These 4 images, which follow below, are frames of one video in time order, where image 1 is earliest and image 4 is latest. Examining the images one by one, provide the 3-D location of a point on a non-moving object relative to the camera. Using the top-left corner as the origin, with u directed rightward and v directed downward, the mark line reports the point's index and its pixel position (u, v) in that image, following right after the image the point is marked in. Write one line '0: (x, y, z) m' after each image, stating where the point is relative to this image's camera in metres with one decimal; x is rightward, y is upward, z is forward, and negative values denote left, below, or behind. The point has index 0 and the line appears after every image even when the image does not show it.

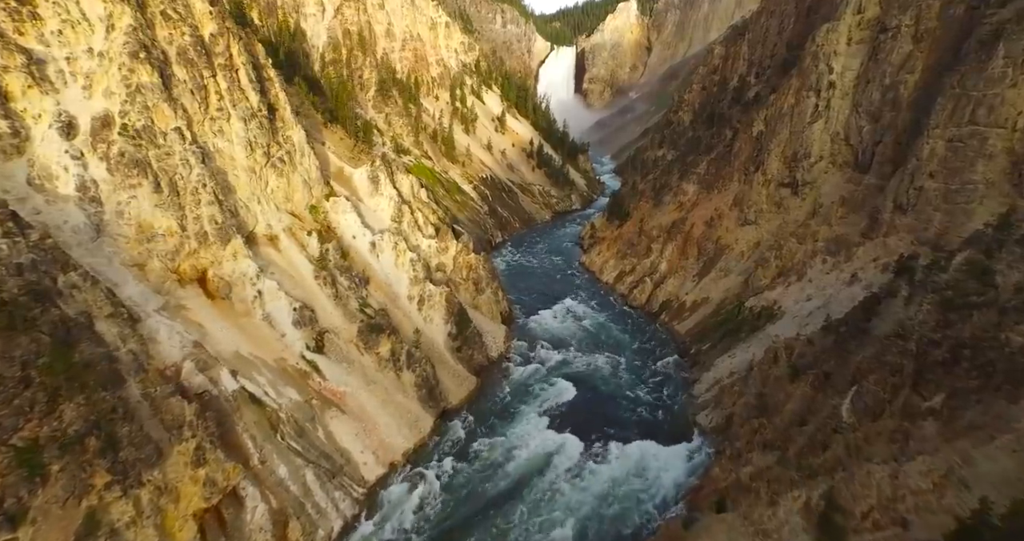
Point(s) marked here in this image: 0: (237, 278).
0: (-9.9, -0.2, +19.1) m
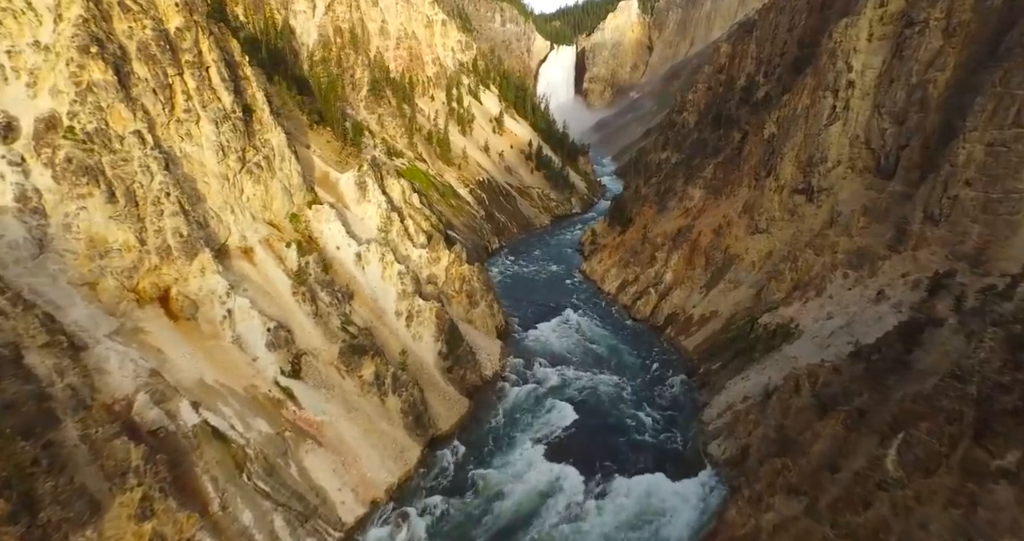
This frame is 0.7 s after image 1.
0: (-10.1, -0.8, +17.4) m
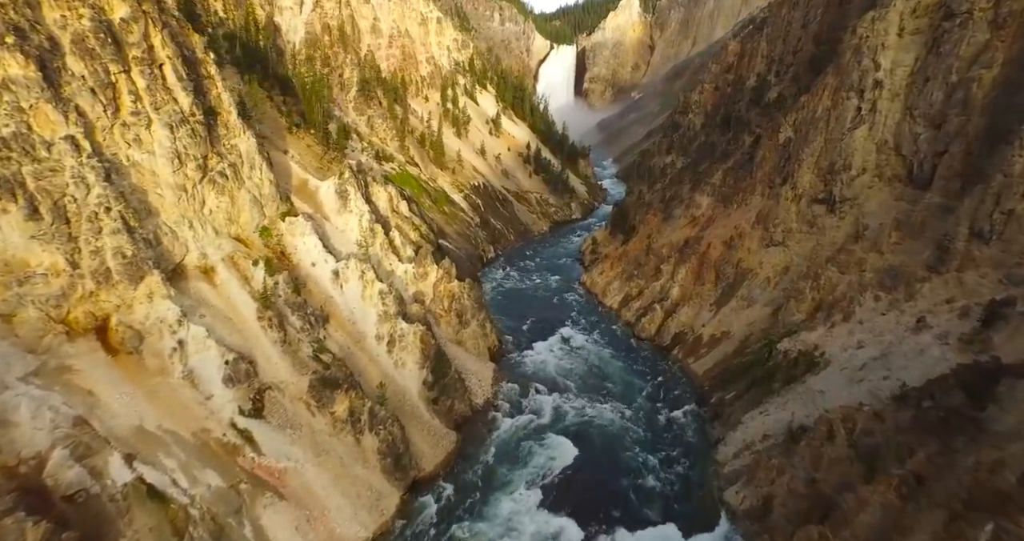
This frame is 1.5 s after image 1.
0: (-10.4, -1.6, +15.2) m
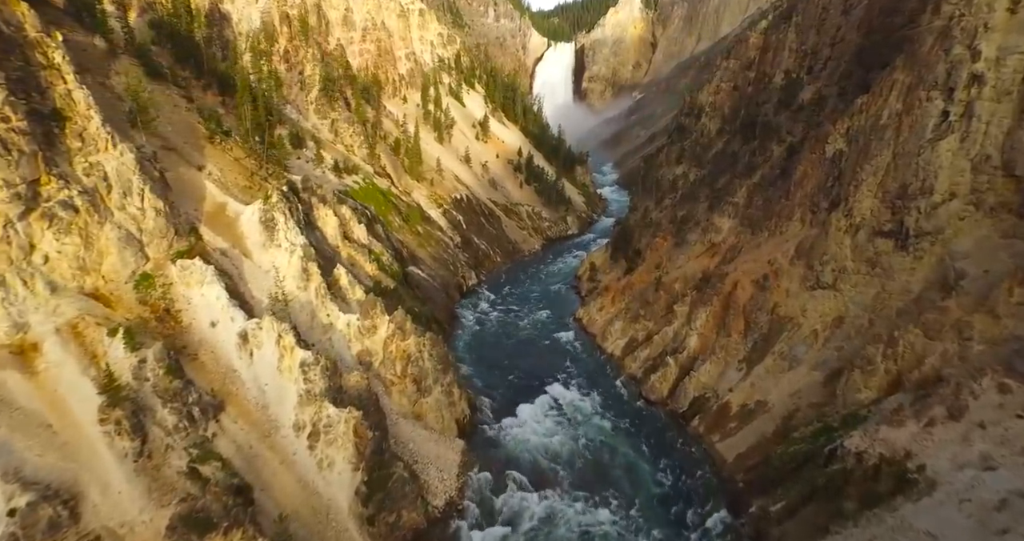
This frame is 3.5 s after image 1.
0: (-11.3, -3.4, +9.4) m
